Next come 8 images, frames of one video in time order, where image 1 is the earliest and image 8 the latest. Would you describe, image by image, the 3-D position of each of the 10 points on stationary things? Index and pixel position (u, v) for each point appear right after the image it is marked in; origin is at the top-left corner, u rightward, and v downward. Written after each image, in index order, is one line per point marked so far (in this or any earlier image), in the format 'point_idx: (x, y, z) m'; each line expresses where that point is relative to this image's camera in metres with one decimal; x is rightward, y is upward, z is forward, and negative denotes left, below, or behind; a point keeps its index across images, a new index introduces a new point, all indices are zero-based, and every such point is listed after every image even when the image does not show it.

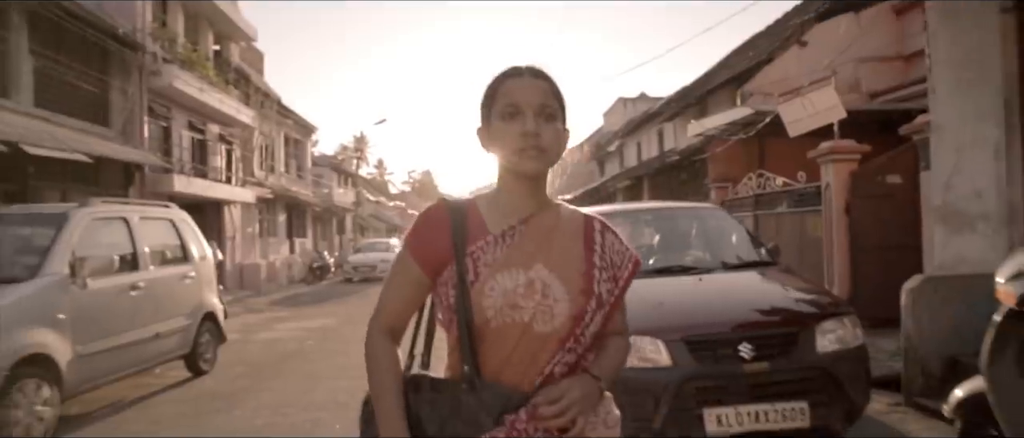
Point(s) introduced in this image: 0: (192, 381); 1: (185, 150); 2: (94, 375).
0: (-4.0, -2.0, +7.7) m
1: (-10.1, +2.1, +19.2) m
2: (-3.9, -1.4, +5.8) m
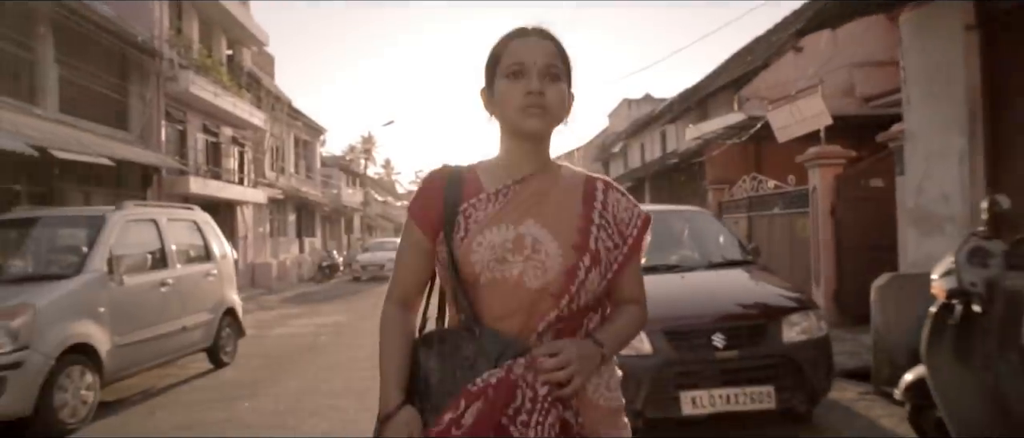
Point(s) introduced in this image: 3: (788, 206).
0: (-3.9, -2.0, +8.2) m
1: (-9.9, +2.1, +19.8) m
2: (-3.9, -1.5, +6.3) m
3: (+4.3, +0.2, +9.5) m
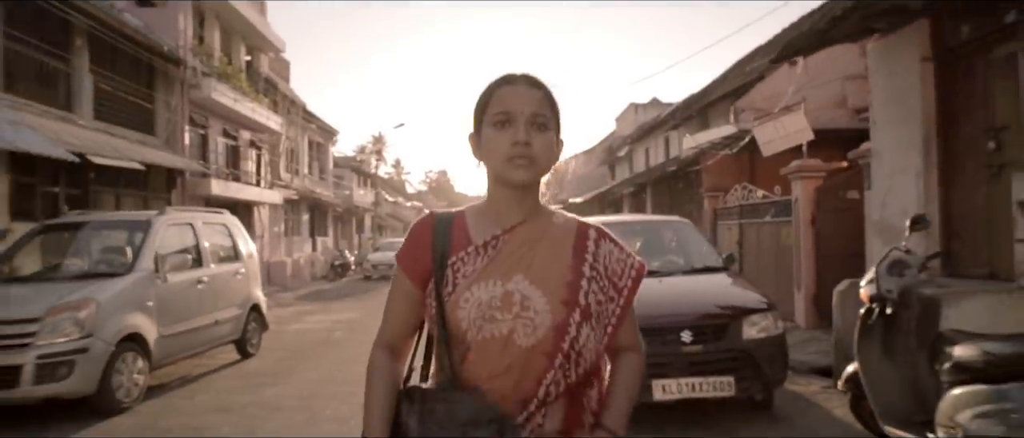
0: (-3.9, -2.1, +9.0) m
1: (-9.7, +2.1, +20.6) m
2: (-3.9, -1.5, +7.1) m
3: (+4.3, +0.1, +10.2) m
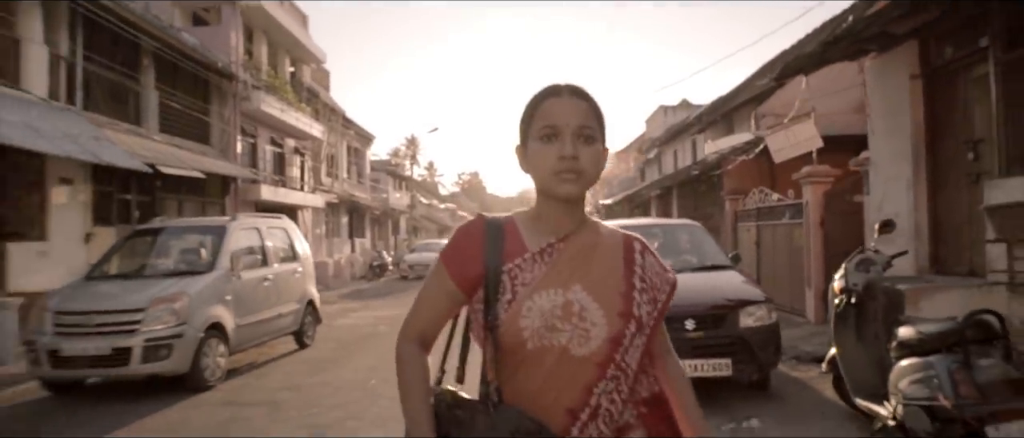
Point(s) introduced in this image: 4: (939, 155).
0: (-3.4, -2.1, +10.0) m
1: (-8.6, +2.0, +22.0) m
2: (-3.5, -1.6, +8.2) m
3: (+4.8, 0.0, +10.8) m
4: (+4.7, +0.7, +6.9) m
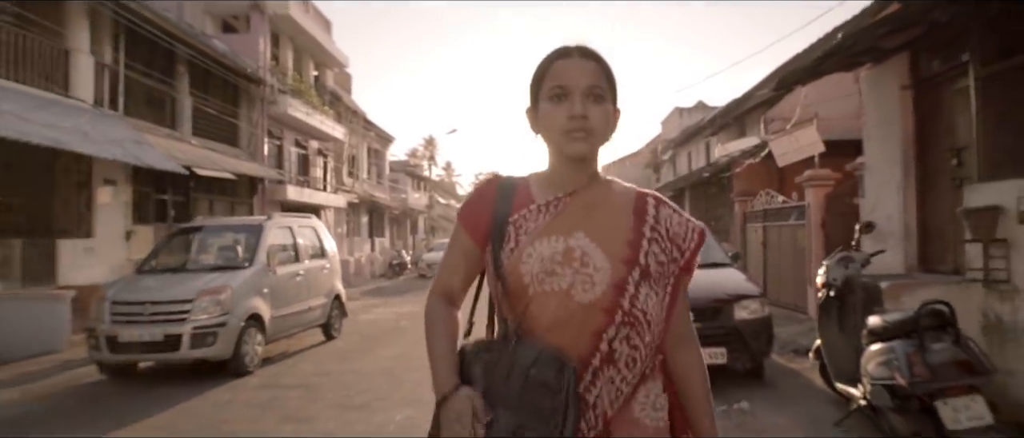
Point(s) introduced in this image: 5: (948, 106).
0: (-3.2, -2.1, +10.7) m
1: (-8.0, +2.0, +22.8) m
2: (-3.3, -1.6, +8.8) m
3: (+5.1, 0.0, +11.2) m
4: (+4.9, +0.7, +7.3) m
5: (+4.9, +1.2, +6.9) m
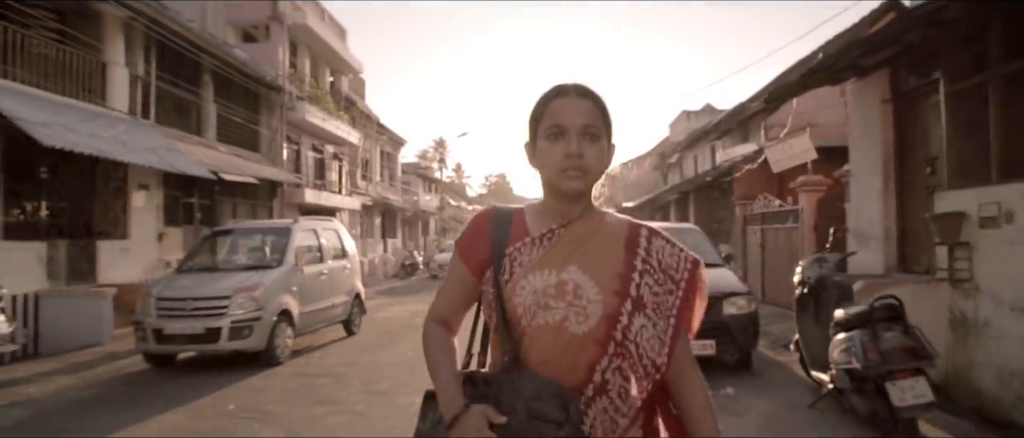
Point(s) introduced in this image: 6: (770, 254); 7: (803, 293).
0: (-3.0, -2.2, +11.4) m
1: (-7.7, +1.9, +23.6) m
2: (-3.1, -1.6, +9.5) m
3: (+5.3, 0.0, +11.8) m
4: (+5.0, +0.7, +7.9) m
5: (+5.0, +1.2, +7.5) m
6: (+5.3, -0.7, +12.8) m
7: (+2.9, -0.7, +6.2) m
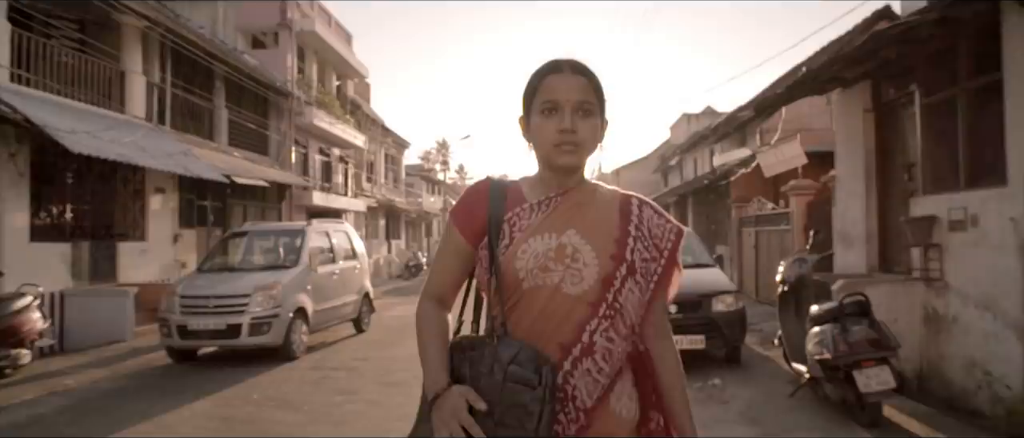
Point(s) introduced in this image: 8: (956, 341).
0: (-3.0, -2.2, +11.9) m
1: (-7.6, +1.9, +24.1) m
2: (-3.1, -1.7, +10.1) m
3: (+5.3, -0.1, +12.3) m
4: (+5.1, +0.6, +8.4) m
5: (+5.0, +1.1, +8.0) m
6: (+5.4, -0.8, +13.3) m
7: (+2.9, -0.8, +6.6) m
8: (+4.6, -1.3, +6.4) m
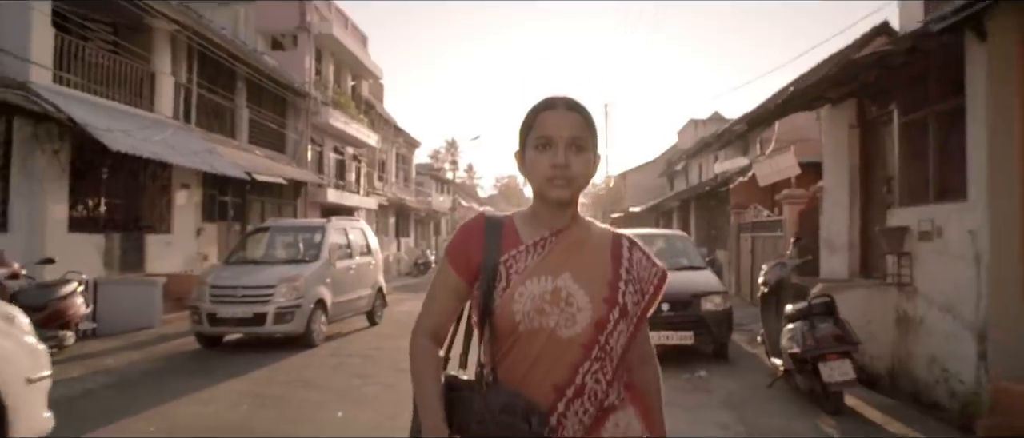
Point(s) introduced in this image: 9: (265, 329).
0: (-2.9, -2.2, +12.6) m
1: (-7.3, +2.0, +24.9) m
2: (-3.0, -1.6, +10.7) m
3: (+5.5, -0.2, +12.9) m
4: (+5.2, +0.5, +9.0) m
5: (+5.1, +1.0, +8.6) m
6: (+5.5, -0.9, +13.9) m
7: (+3.0, -0.9, +7.3) m
8: (+4.6, -1.4, +7.0) m
9: (-3.7, -1.6, +9.2) m
